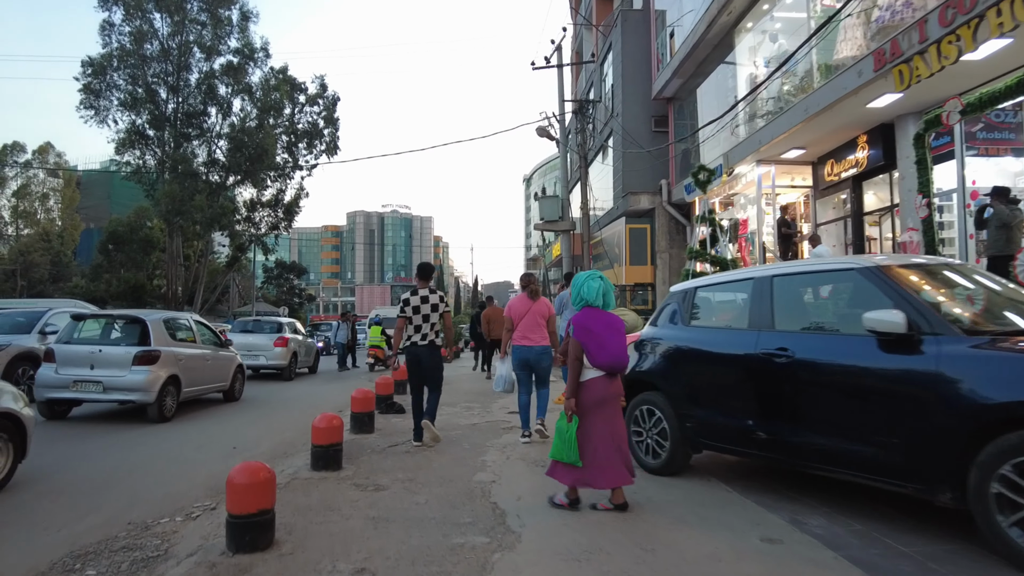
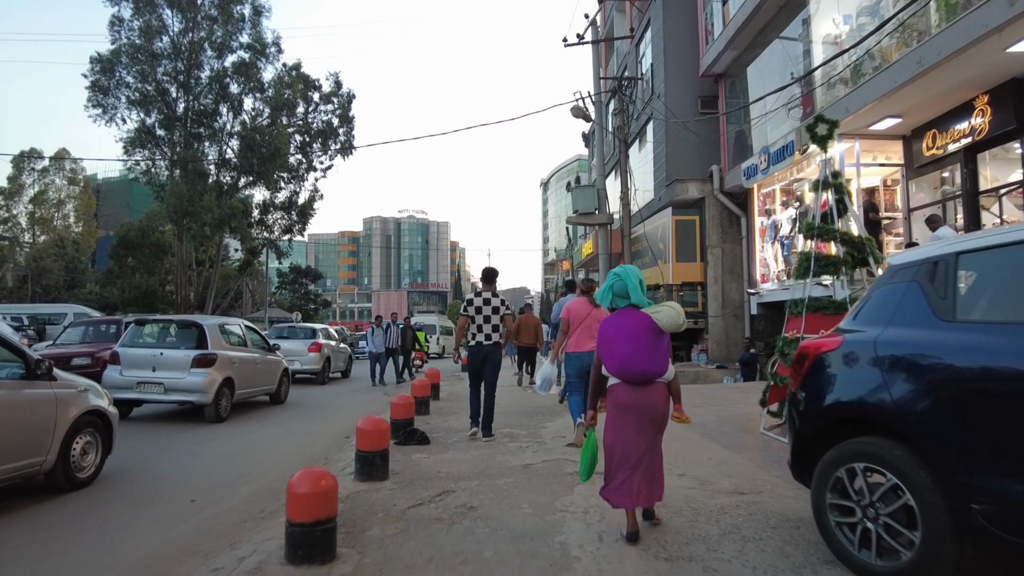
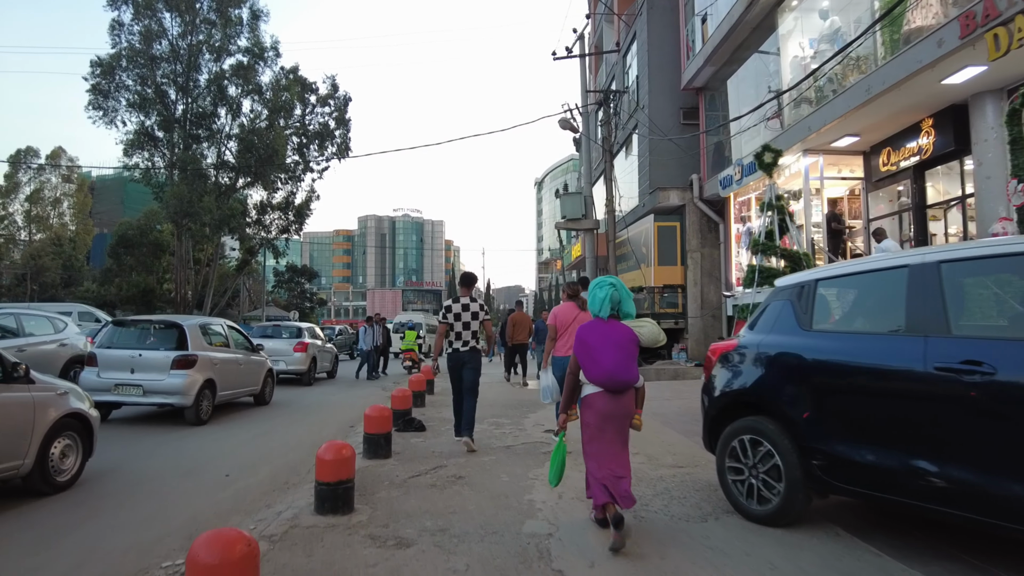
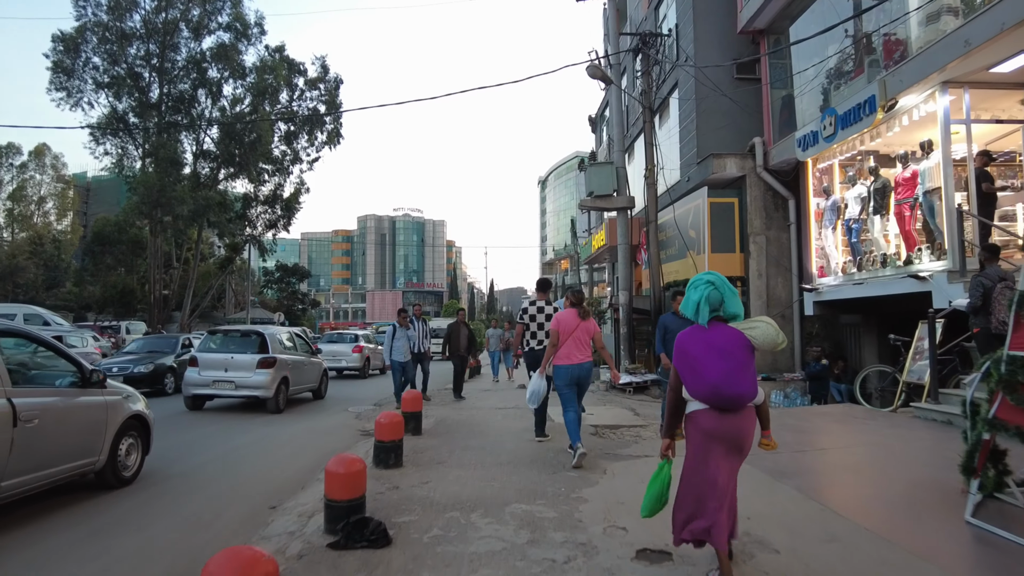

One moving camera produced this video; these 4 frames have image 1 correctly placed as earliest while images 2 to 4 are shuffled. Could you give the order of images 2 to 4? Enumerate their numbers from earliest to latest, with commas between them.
3, 2, 4
